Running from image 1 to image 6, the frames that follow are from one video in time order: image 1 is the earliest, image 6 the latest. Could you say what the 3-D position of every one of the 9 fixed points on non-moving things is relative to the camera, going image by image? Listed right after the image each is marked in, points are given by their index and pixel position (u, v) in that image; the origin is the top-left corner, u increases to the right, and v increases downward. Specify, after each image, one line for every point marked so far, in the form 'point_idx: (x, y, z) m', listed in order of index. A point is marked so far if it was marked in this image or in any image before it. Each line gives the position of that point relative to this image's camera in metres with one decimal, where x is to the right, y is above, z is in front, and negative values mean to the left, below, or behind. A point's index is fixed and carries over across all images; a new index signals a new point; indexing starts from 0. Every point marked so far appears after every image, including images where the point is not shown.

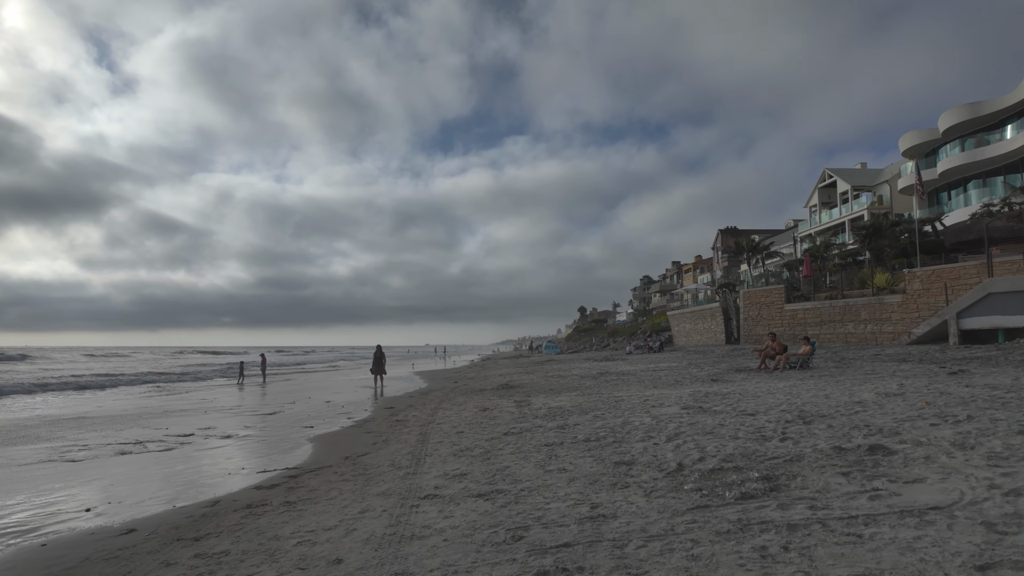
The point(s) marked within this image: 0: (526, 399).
0: (+0.4, -3.2, +14.5) m
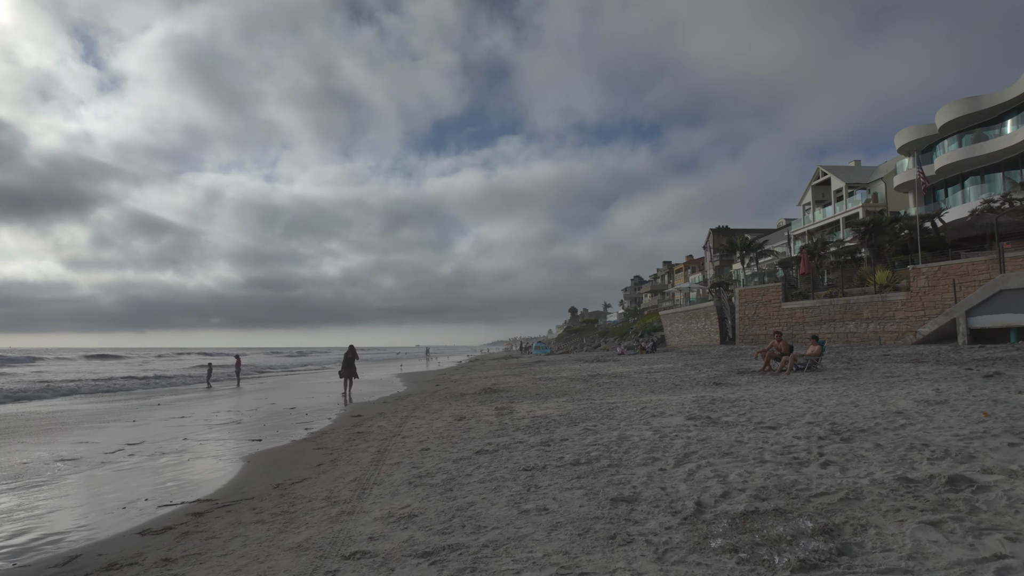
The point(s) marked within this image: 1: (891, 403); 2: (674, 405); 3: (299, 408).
0: (-0.1, -3.0, +13.0) m
1: (+6.4, -1.9, +8.4) m
2: (+3.5, -2.5, +10.6) m
3: (-7.8, -4.4, +18.1) m
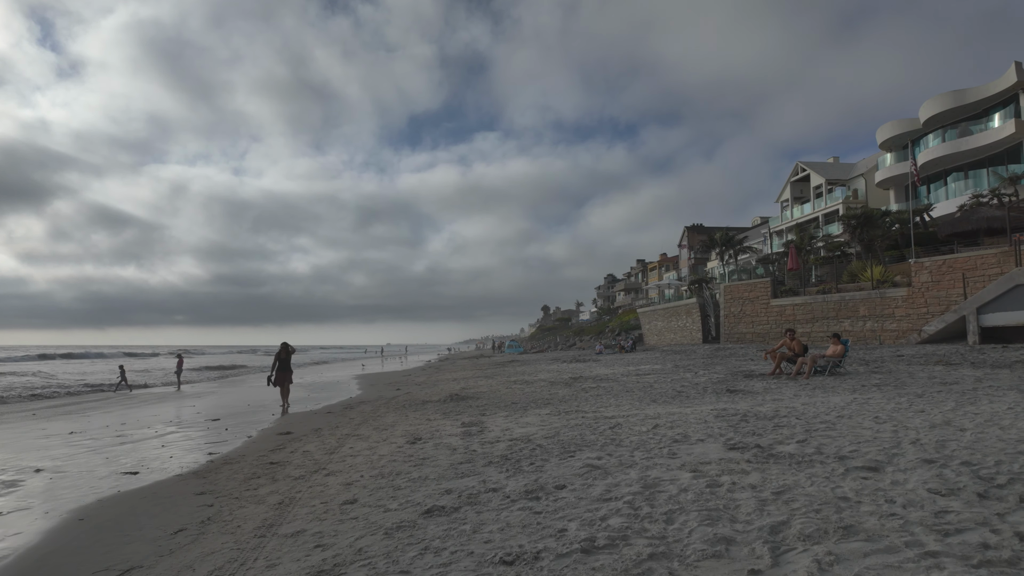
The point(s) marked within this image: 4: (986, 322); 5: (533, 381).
0: (-0.7, -2.7, +10.3) m
1: (+6.0, -1.7, +6.1) m
2: (+3.0, -2.2, +8.1) m
3: (-8.7, -3.9, +15.0) m
4: (+18.6, -1.3, +19.6) m
5: (+0.8, -3.5, +18.7) m
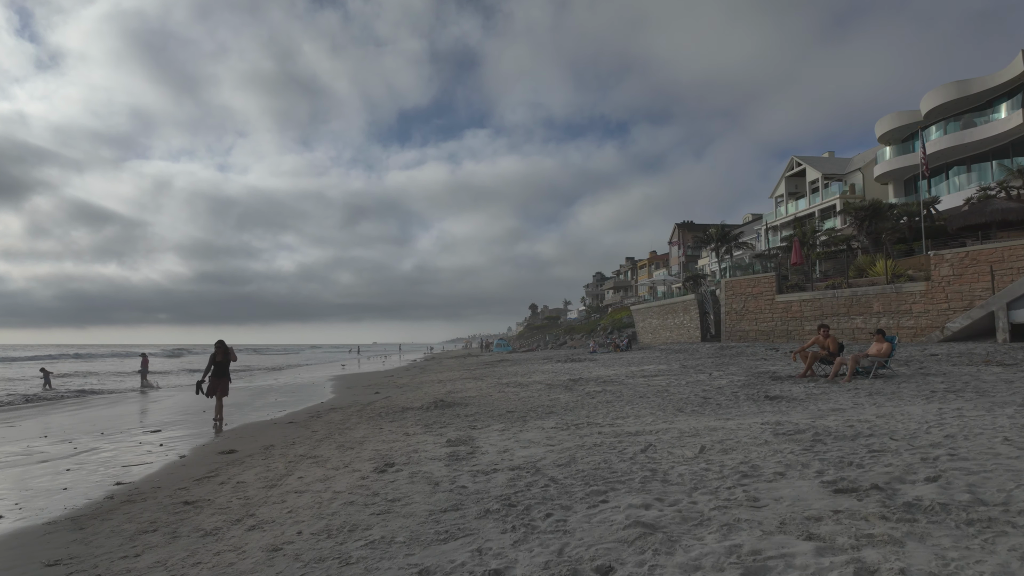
0: (-0.7, -2.4, +8.3) m
1: (+6.1, -1.4, +4.2) m
2: (+3.0, -1.9, +6.2) m
3: (-8.8, -3.6, +12.8) m
4: (+18.4, -1.1, +18.1) m
5: (+0.5, -3.2, +16.7) m
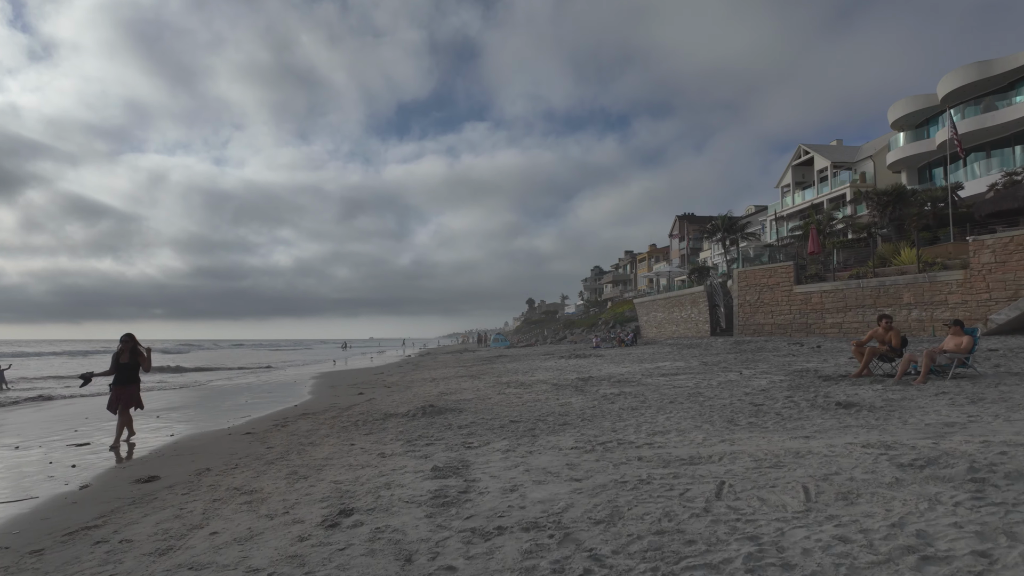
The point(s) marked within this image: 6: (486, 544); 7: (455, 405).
0: (-0.7, -2.1, +6.3) m
1: (+6.2, -1.2, +2.2) m
2: (+3.1, -1.7, +4.2) m
3: (-8.8, -3.3, +10.8) m
4: (+18.4, -0.6, +16.2) m
5: (+0.6, -2.8, +14.7) m
6: (-0.2, -1.9, +3.7) m
7: (-1.3, -2.6, +11.0) m
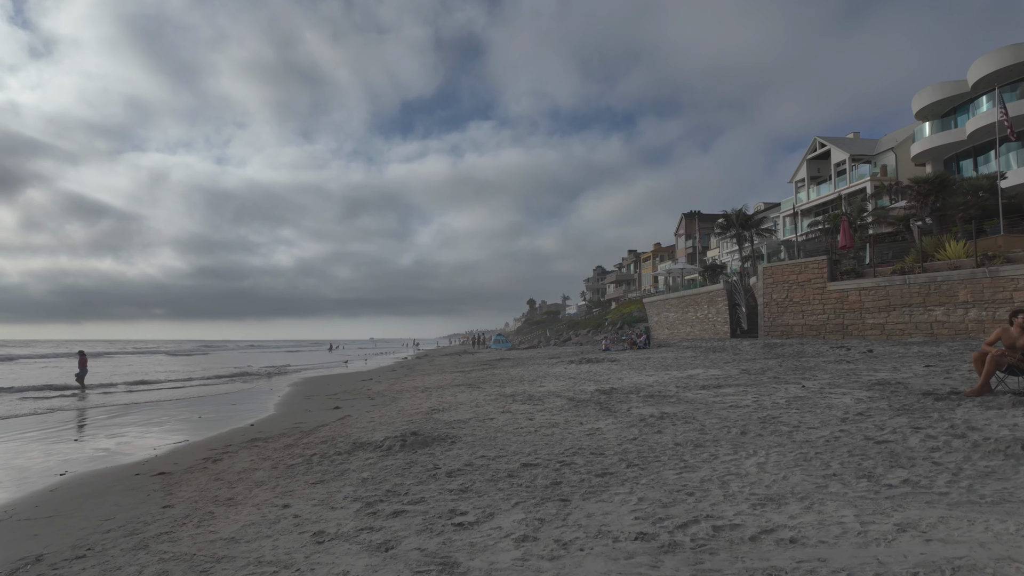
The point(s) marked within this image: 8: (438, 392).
0: (-0.5, -1.9, +3.6) m
1: (+6.3, -1.0, -0.4) m
2: (+3.2, -1.5, +1.6) m
3: (-8.6, -3.1, +8.1) m
4: (+18.6, -0.5, +13.5) m
5: (+0.7, -2.6, +12.0) m
6: (0.0, -1.7, +1.1) m
7: (-1.1, -2.4, +8.3) m
8: (-2.3, -3.2, +15.8) m
